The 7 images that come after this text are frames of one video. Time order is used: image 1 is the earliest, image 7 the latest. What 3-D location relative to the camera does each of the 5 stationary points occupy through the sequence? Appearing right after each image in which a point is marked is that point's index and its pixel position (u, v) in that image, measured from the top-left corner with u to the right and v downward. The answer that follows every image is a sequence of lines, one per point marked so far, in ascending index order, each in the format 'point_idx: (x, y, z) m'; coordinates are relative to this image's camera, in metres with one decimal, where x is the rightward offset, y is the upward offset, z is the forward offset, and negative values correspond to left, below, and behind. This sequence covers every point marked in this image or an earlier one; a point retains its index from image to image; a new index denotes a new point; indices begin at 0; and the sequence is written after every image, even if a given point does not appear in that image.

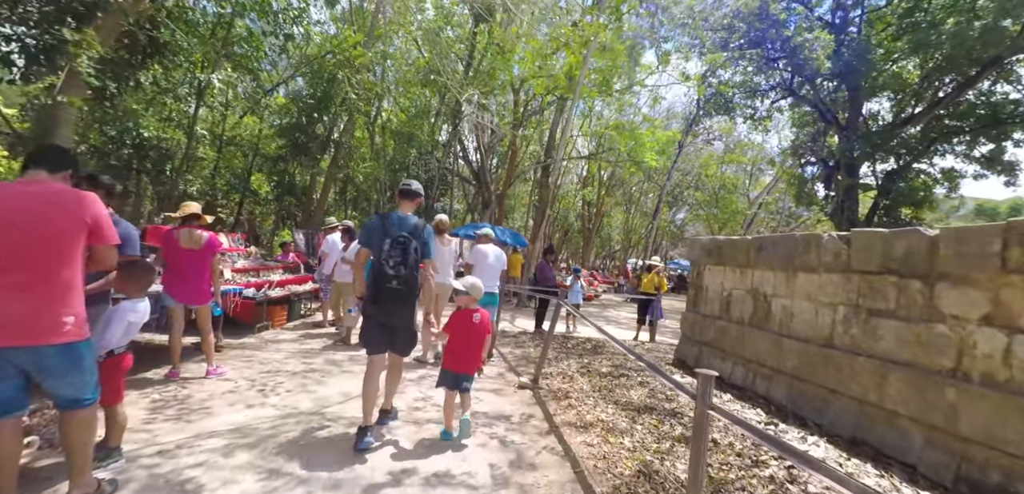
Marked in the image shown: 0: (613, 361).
0: (+1.4, -1.6, +6.8) m
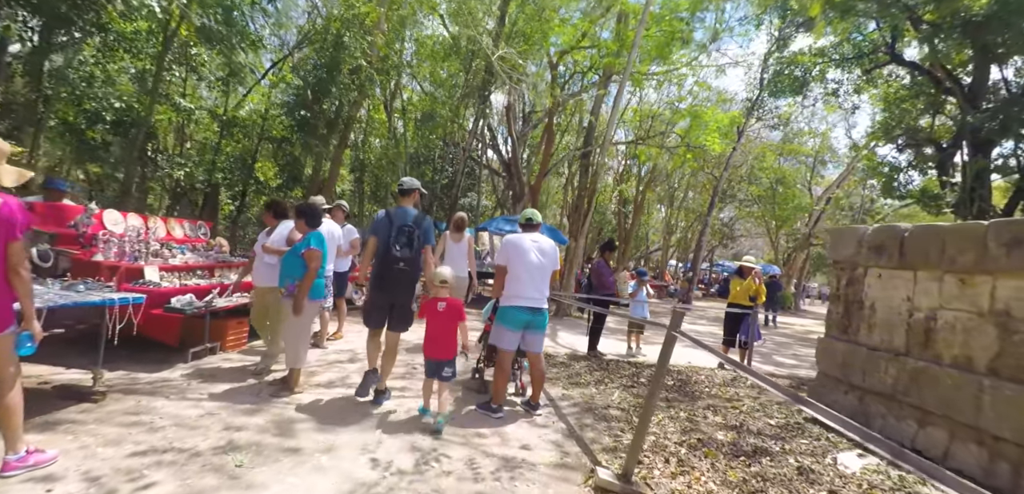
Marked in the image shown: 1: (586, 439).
0: (+1.9, -1.5, +4.4) m
1: (+0.5, -1.4, +3.6) m
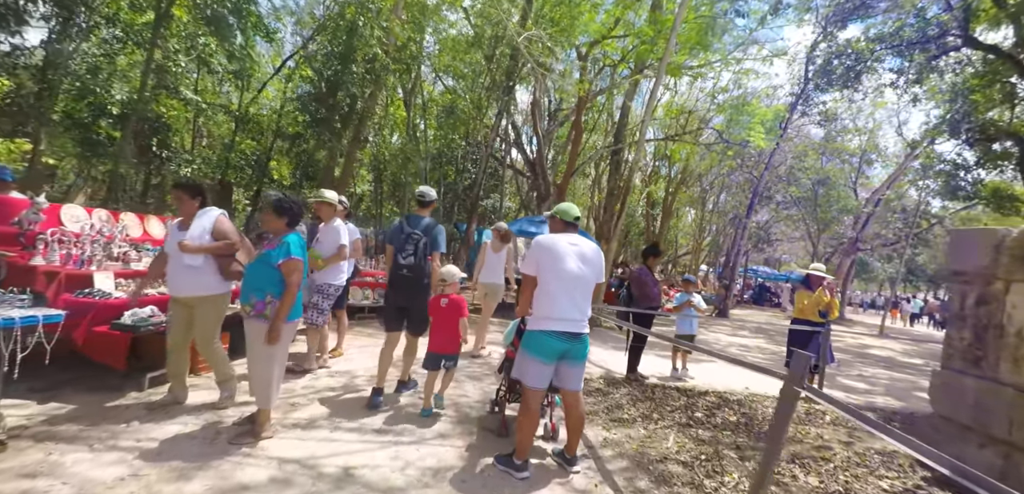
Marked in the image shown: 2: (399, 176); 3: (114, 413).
0: (+2.1, -1.6, +3.3) m
1: (+0.7, -1.4, +2.6) m
2: (-3.9, +2.4, +16.7) m
3: (-2.6, -1.1, +3.2) m
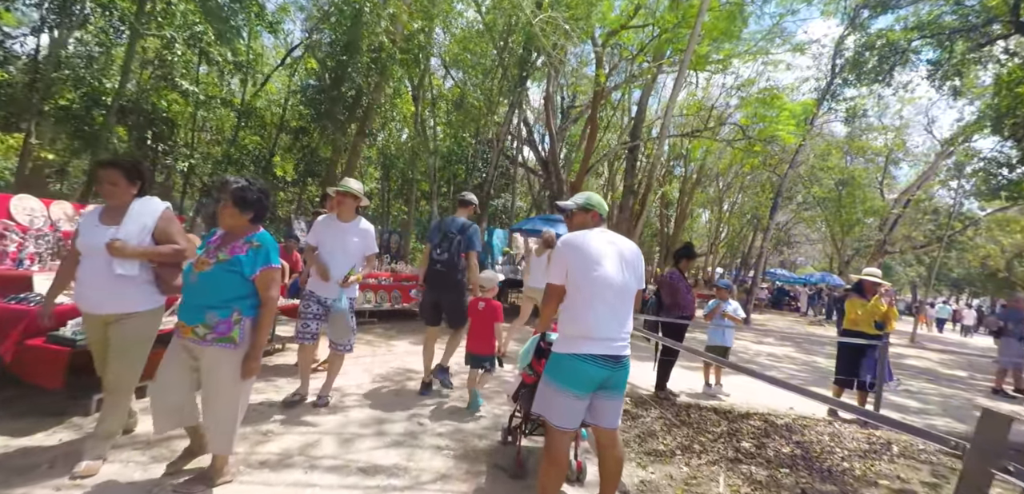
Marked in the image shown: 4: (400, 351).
0: (+2.2, -1.6, +2.6) m
1: (+0.8, -1.4, +2.0) m
2: (-3.5, +2.4, +16.2) m
3: (-2.5, -1.1, +2.6) m
4: (-1.4, -1.3, +6.1) m
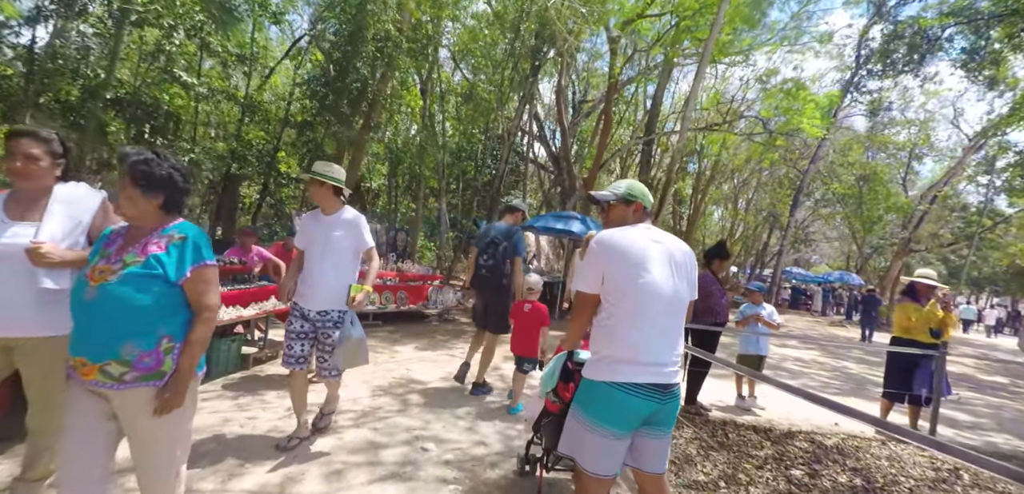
0: (+2.3, -1.6, +2.1) m
1: (+0.8, -1.4, +1.5) m
2: (-3.1, +2.5, +15.7) m
3: (-2.4, -1.1, +2.1) m
4: (-1.2, -1.3, +5.7) m
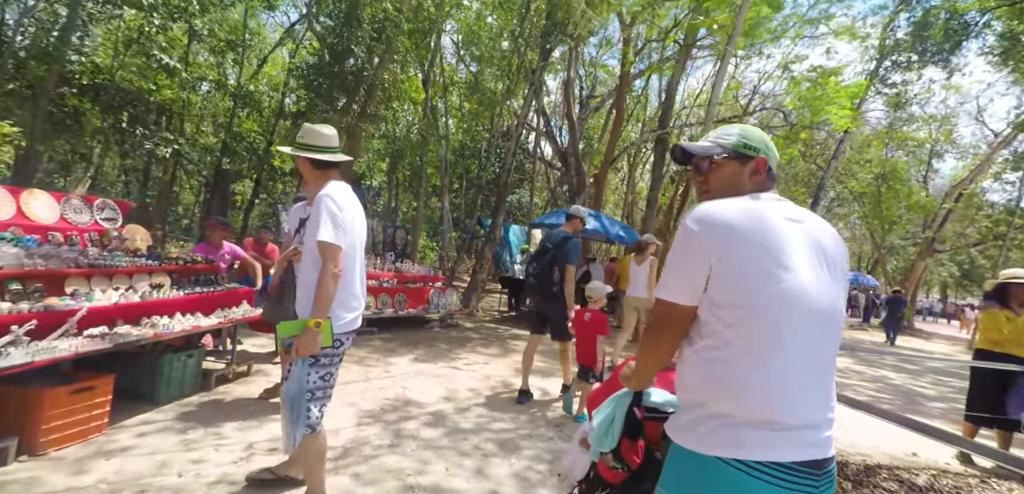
0: (+2.4, -1.5, +1.3) m
1: (+1.0, -1.4, +0.7) m
2: (-2.9, +2.5, +15.0) m
3: (-2.3, -1.0, +1.4) m
4: (-1.1, -1.3, +4.9) m
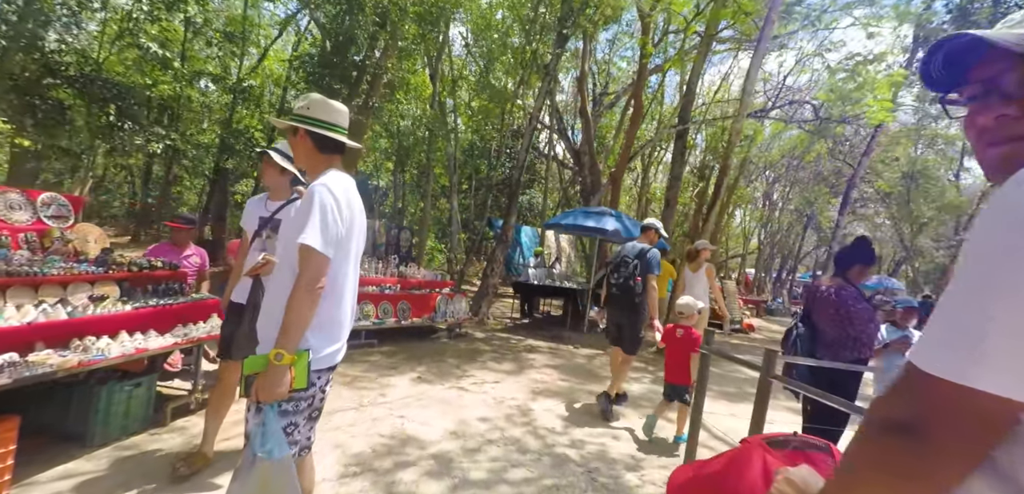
0: (+2.5, -1.6, +0.5) m
1: (+1.0, -1.4, -0.1) m
2: (-2.6, +2.4, +14.3) m
3: (-2.2, -1.0, +0.7) m
4: (-0.9, -1.3, +4.2) m
